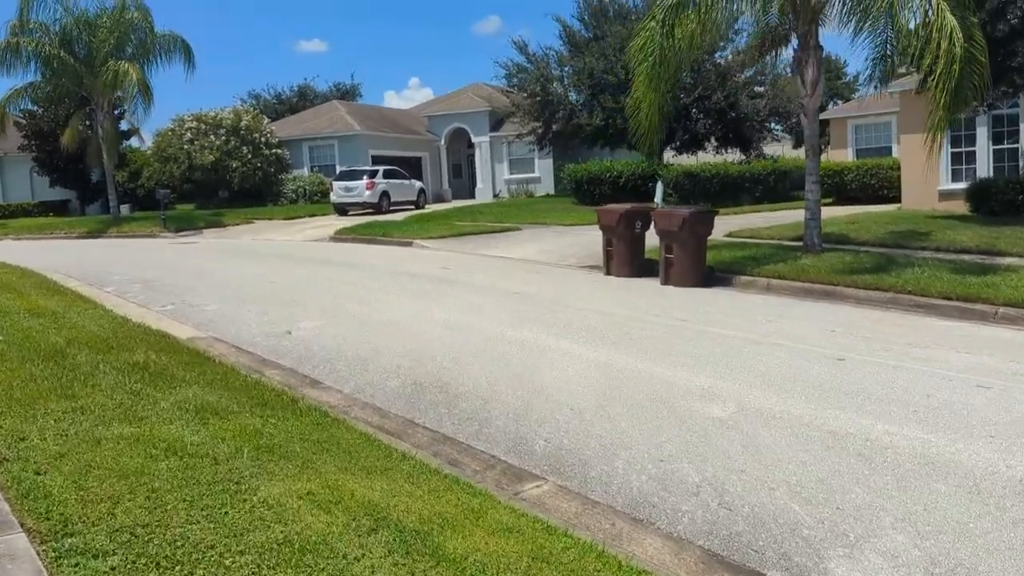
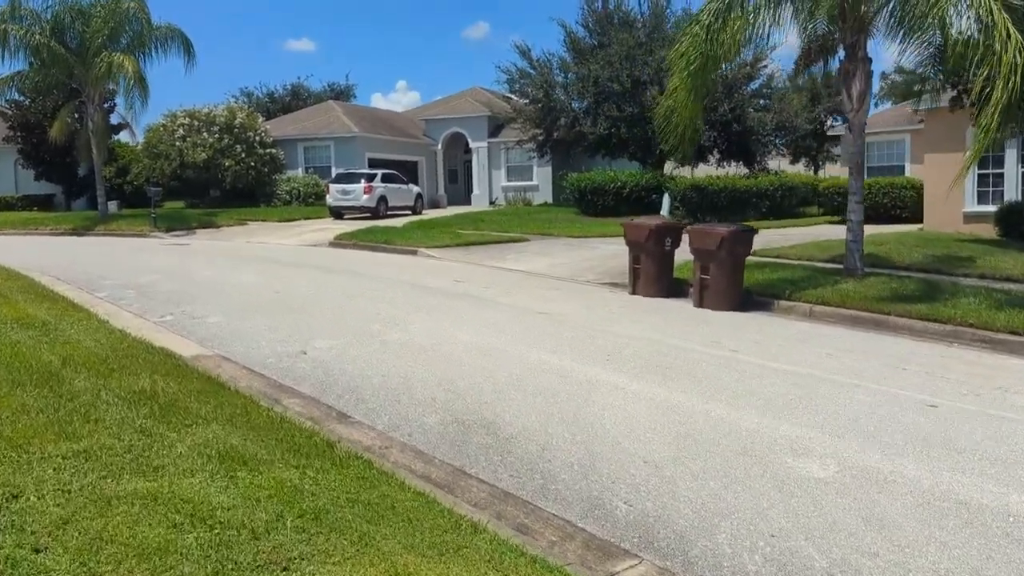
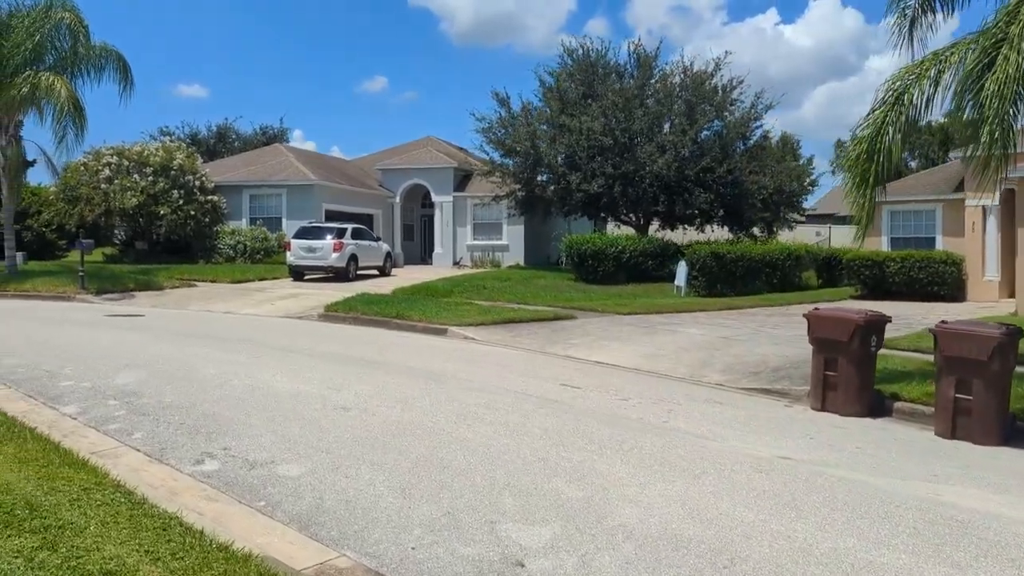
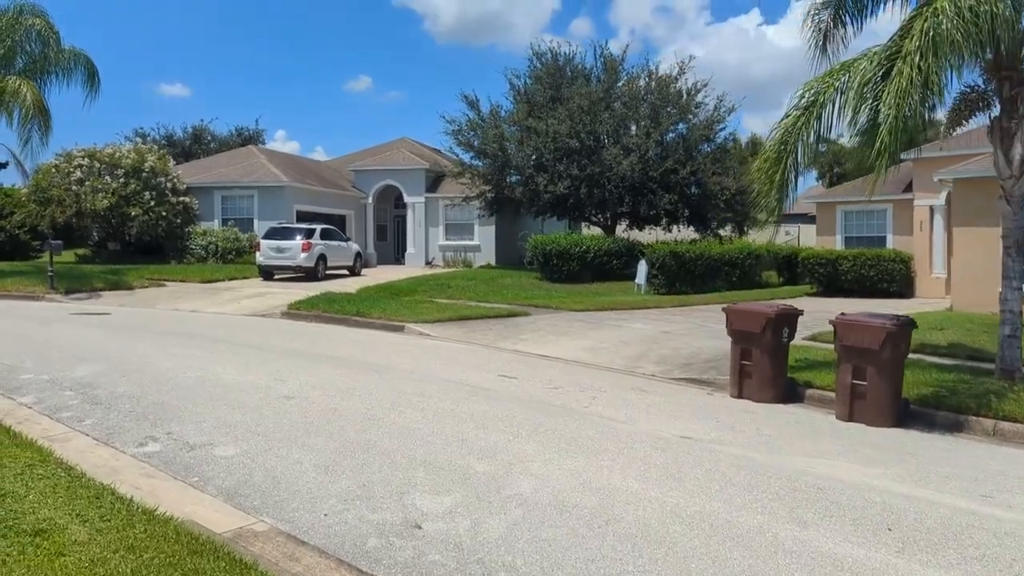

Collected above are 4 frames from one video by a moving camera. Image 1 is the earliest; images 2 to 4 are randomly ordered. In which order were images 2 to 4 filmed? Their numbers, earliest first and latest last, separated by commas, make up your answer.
2, 4, 3
